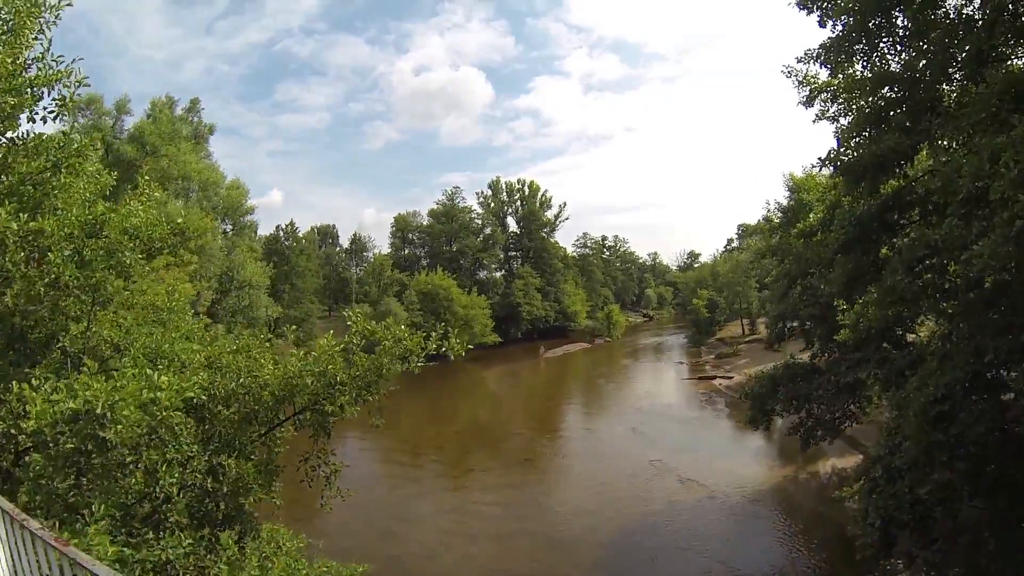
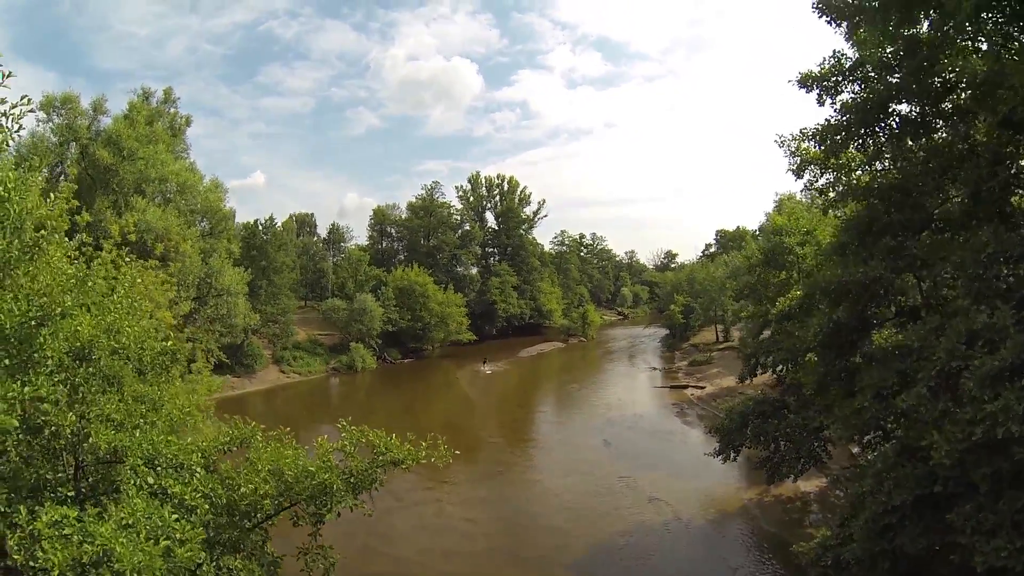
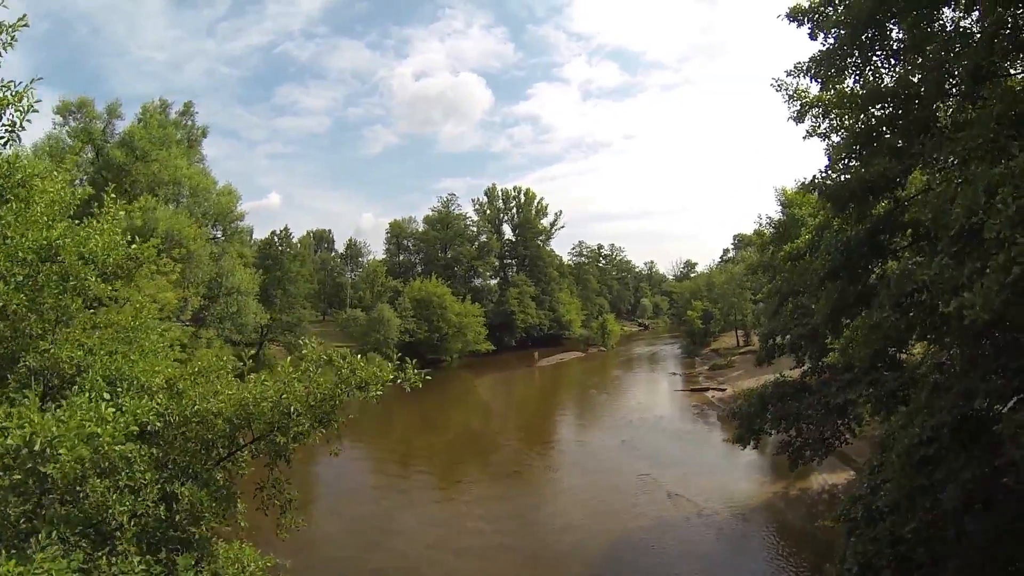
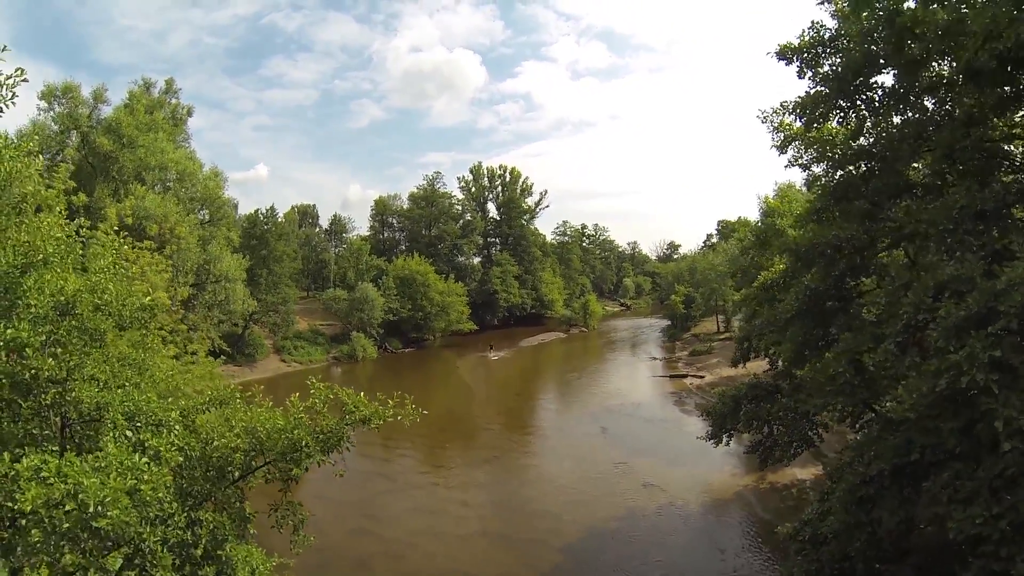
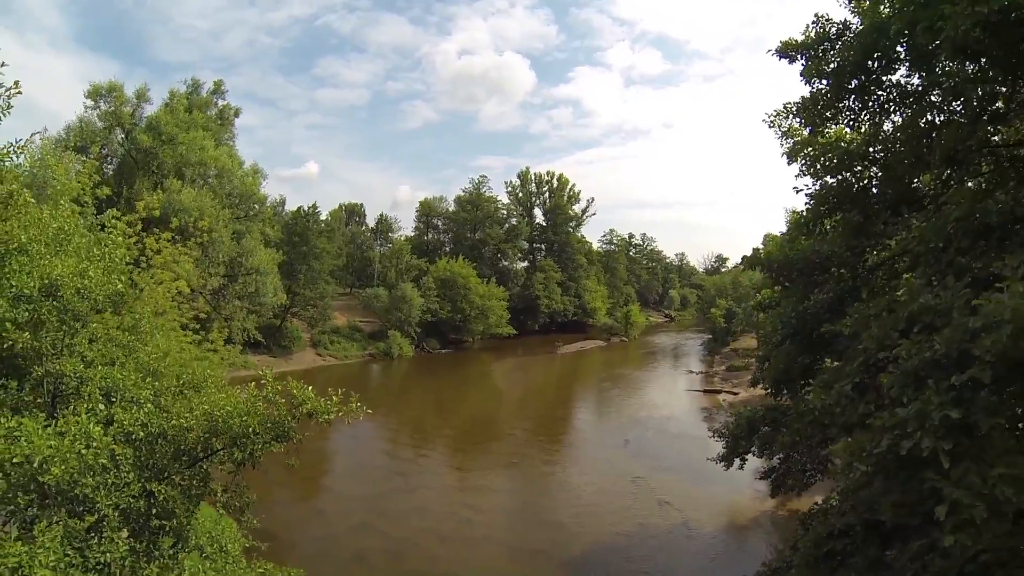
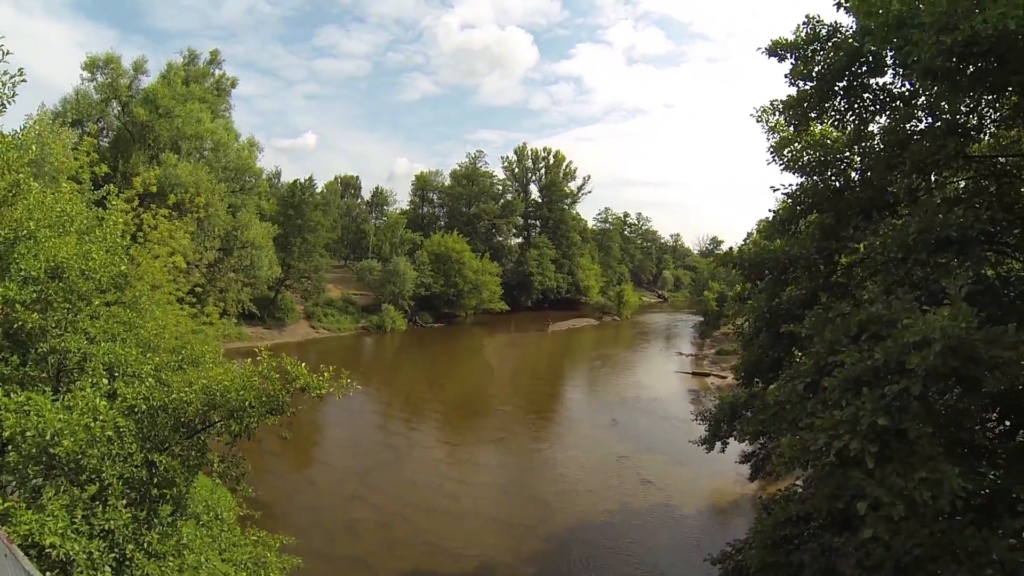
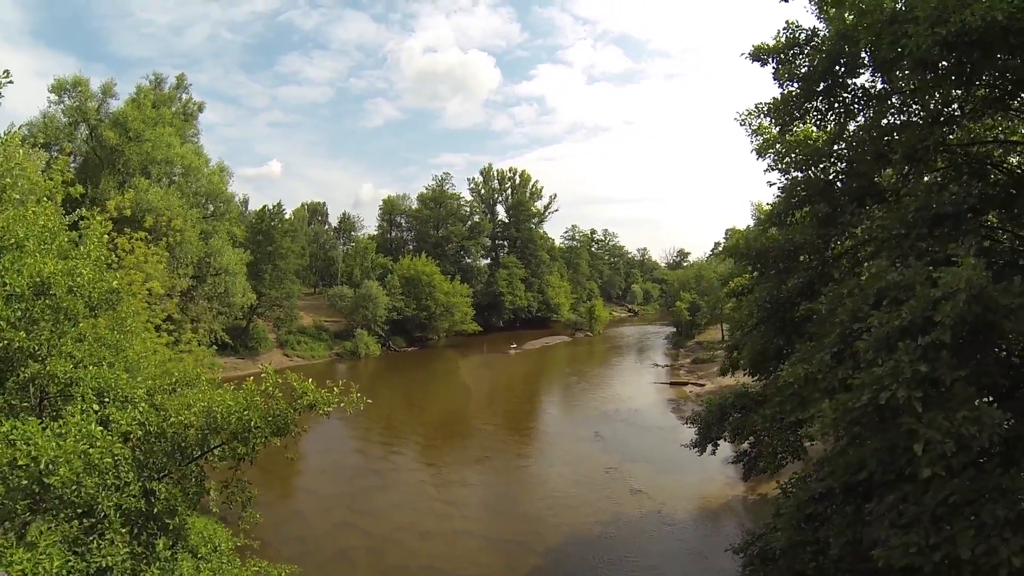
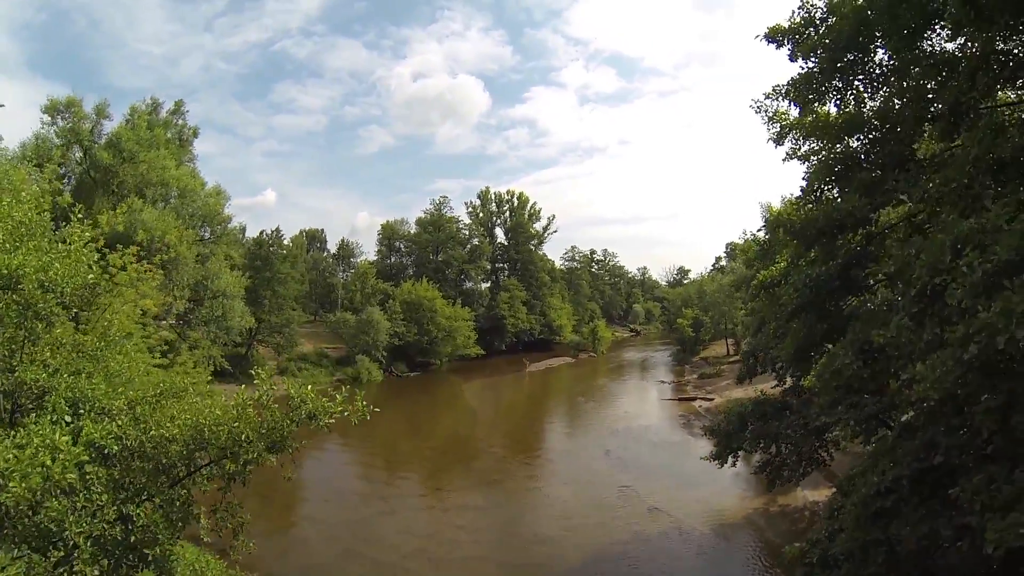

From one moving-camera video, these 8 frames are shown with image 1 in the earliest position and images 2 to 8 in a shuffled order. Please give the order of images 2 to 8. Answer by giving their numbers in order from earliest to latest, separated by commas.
3, 8, 5, 6, 7, 4, 2
